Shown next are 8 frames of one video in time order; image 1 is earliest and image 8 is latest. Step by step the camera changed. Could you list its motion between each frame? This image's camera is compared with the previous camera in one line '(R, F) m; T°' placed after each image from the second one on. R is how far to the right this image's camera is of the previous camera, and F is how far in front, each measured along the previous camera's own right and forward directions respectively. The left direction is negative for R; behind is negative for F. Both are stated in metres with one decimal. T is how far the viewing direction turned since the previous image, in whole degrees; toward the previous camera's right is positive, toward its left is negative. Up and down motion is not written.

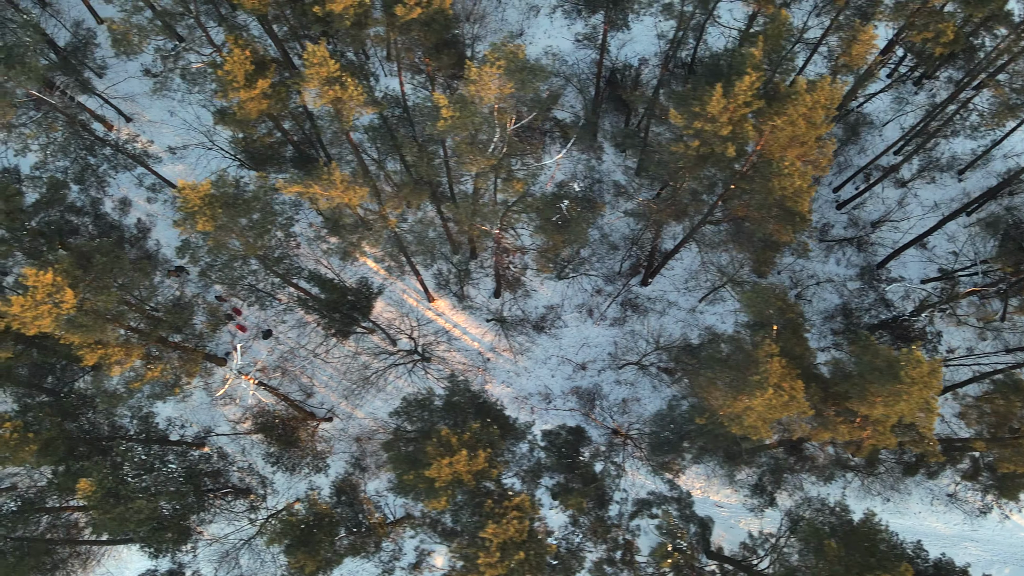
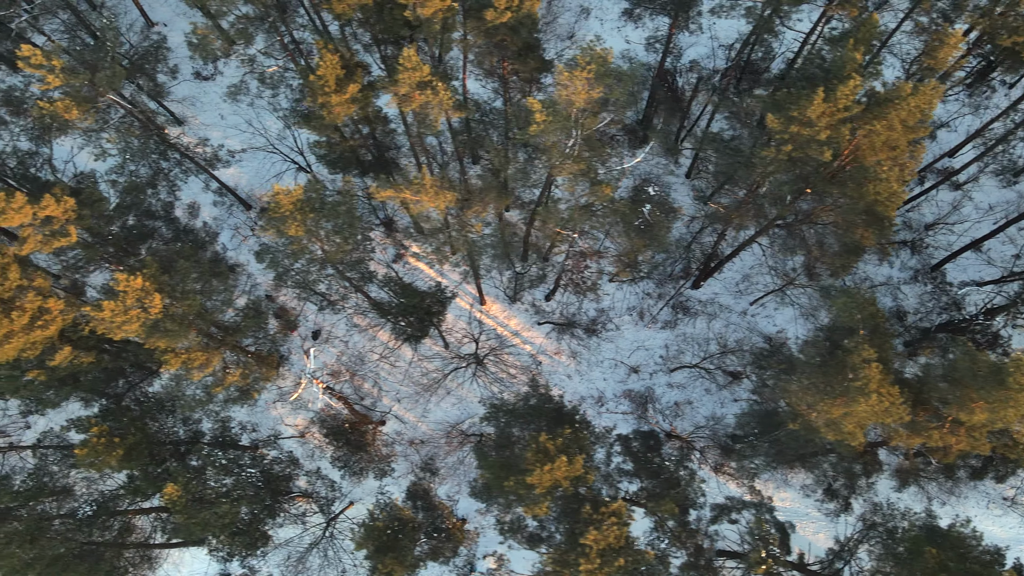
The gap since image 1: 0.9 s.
(-1.4, 0.0) m; 0°
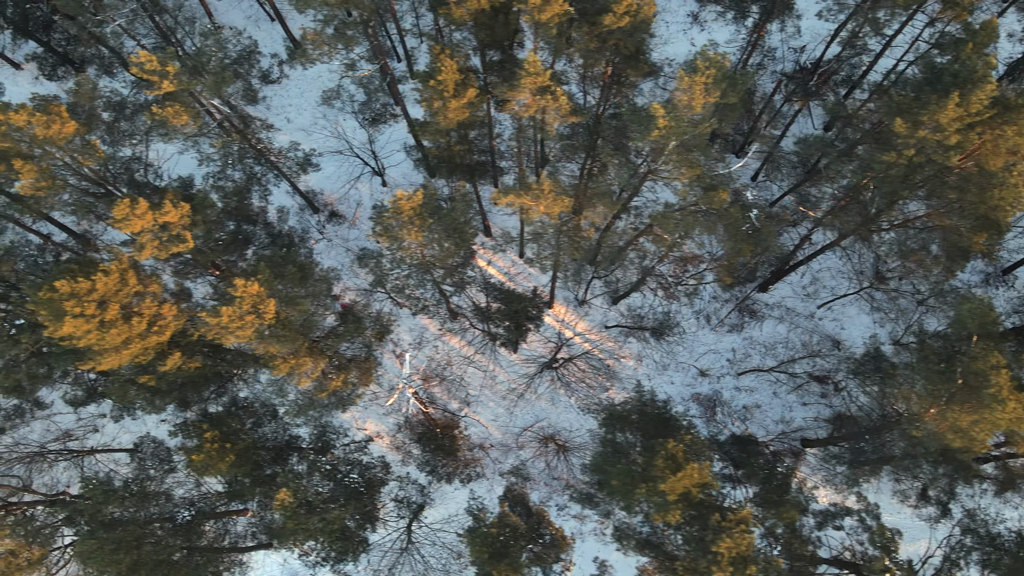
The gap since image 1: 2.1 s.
(-1.9, +0.1) m; 0°
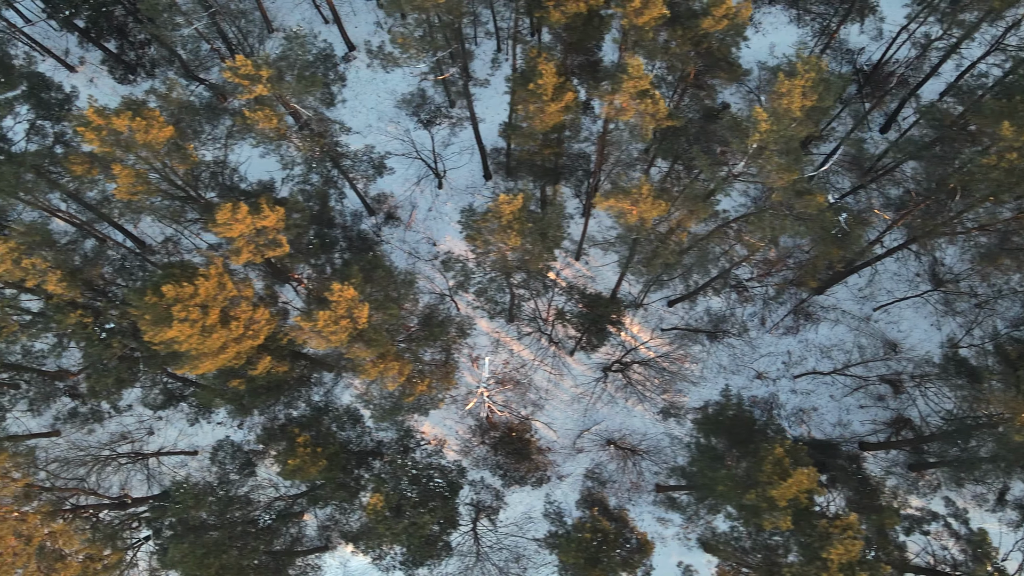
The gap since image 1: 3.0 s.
(-1.5, 0.0) m; 0°
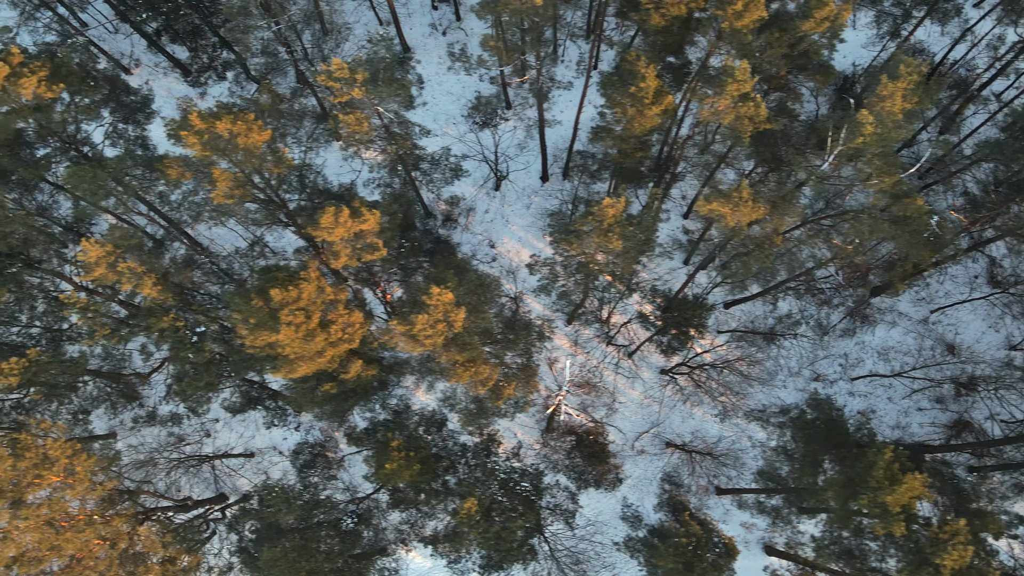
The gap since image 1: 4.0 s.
(-1.5, 0.0) m; 0°
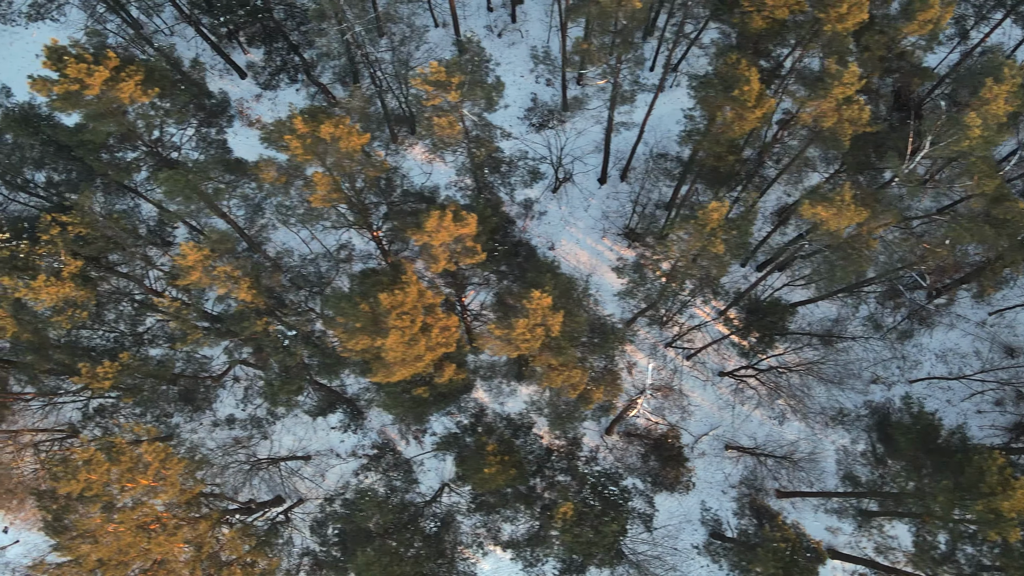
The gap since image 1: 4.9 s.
(-1.6, 0.0) m; 0°
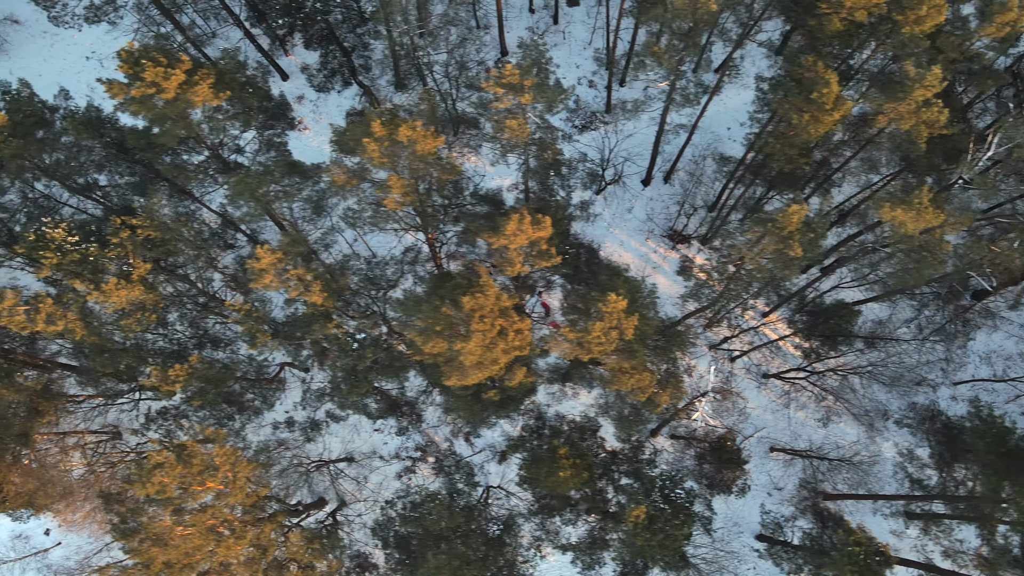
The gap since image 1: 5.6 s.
(-1.2, 0.0) m; 0°
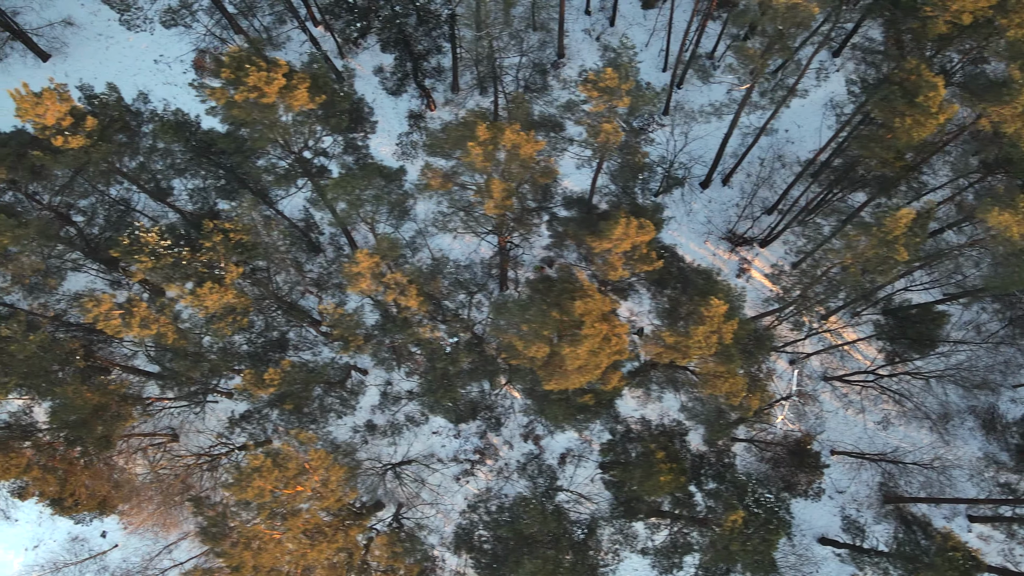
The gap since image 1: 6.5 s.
(-1.6, 0.0) m; 0°
